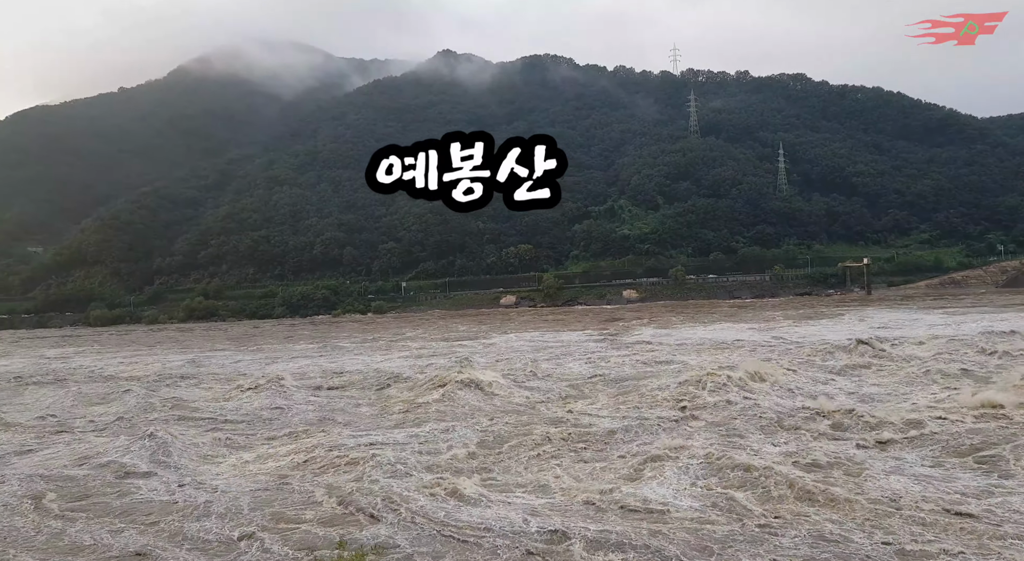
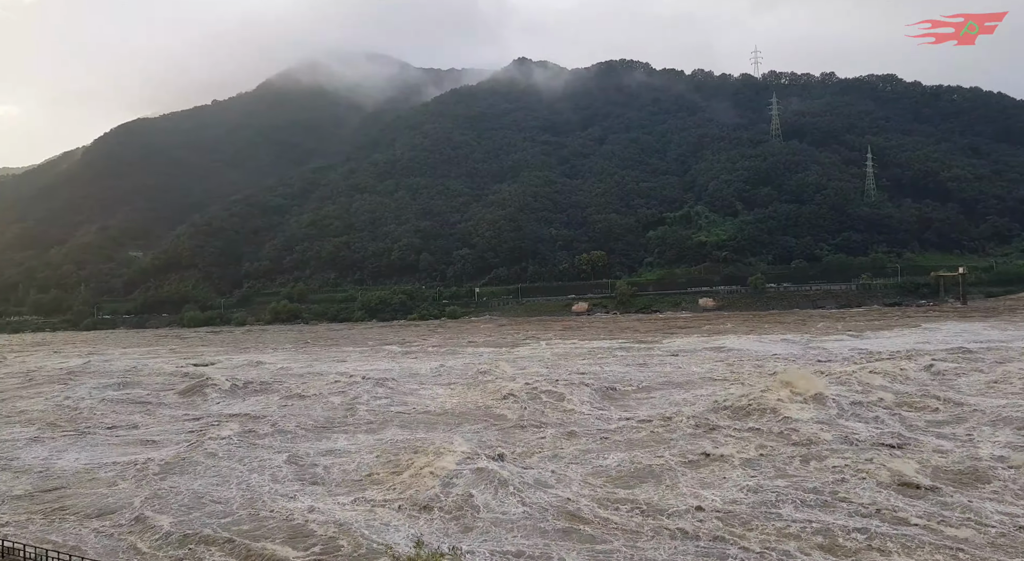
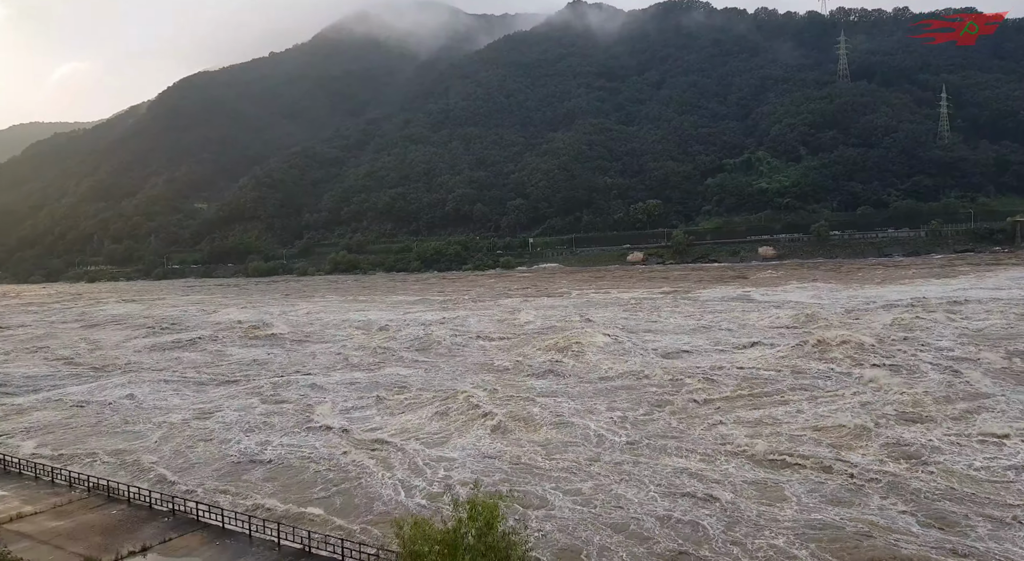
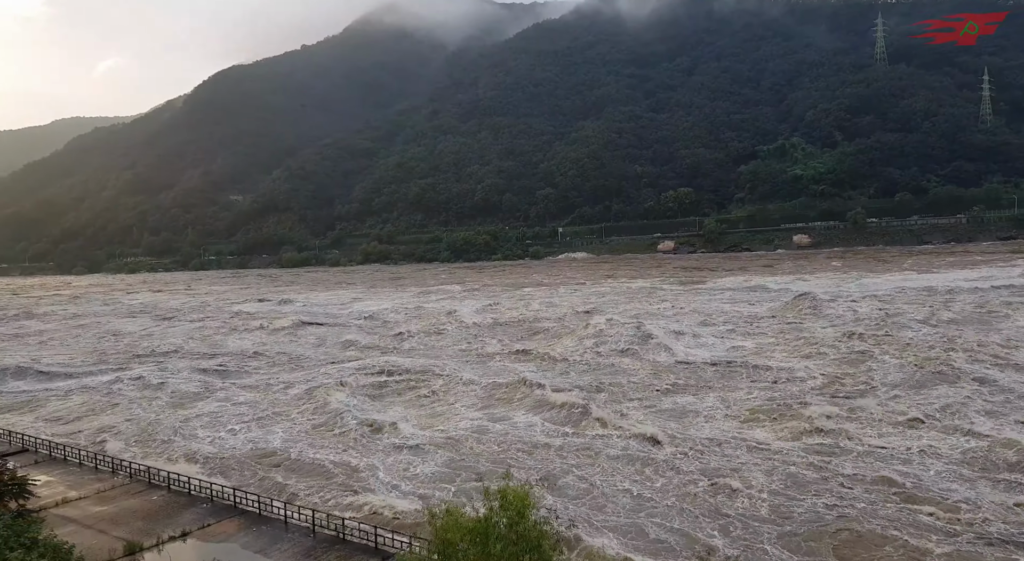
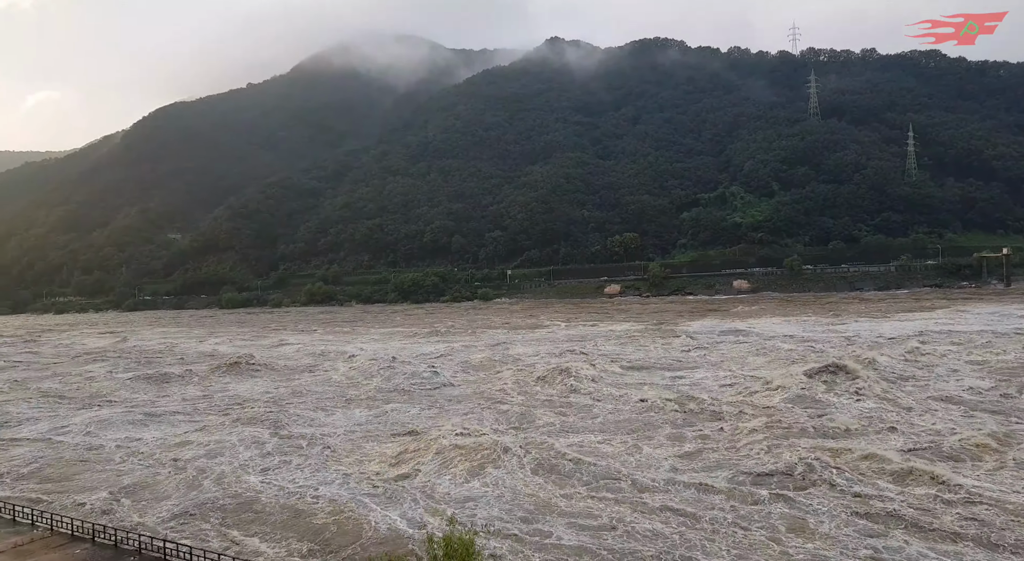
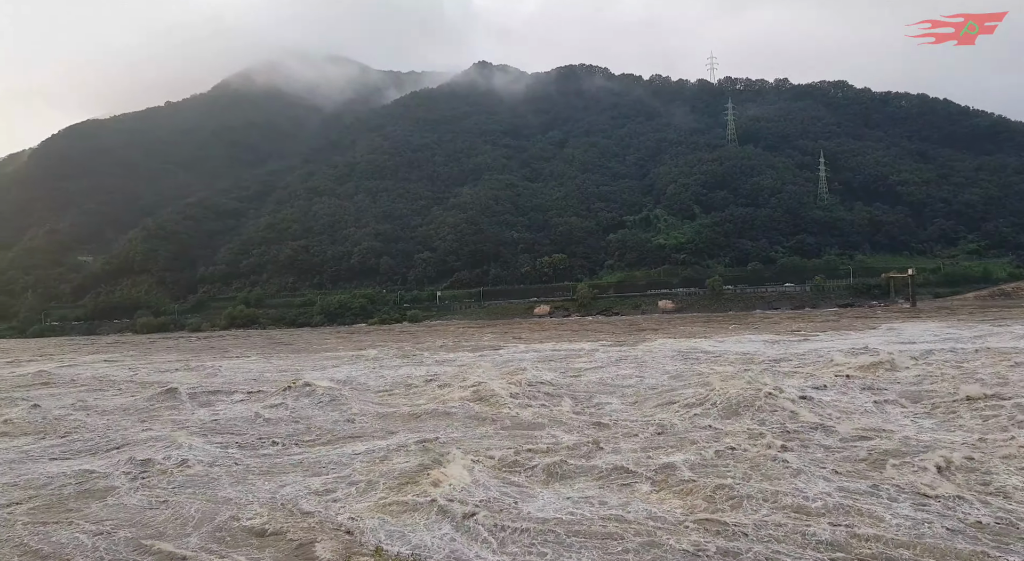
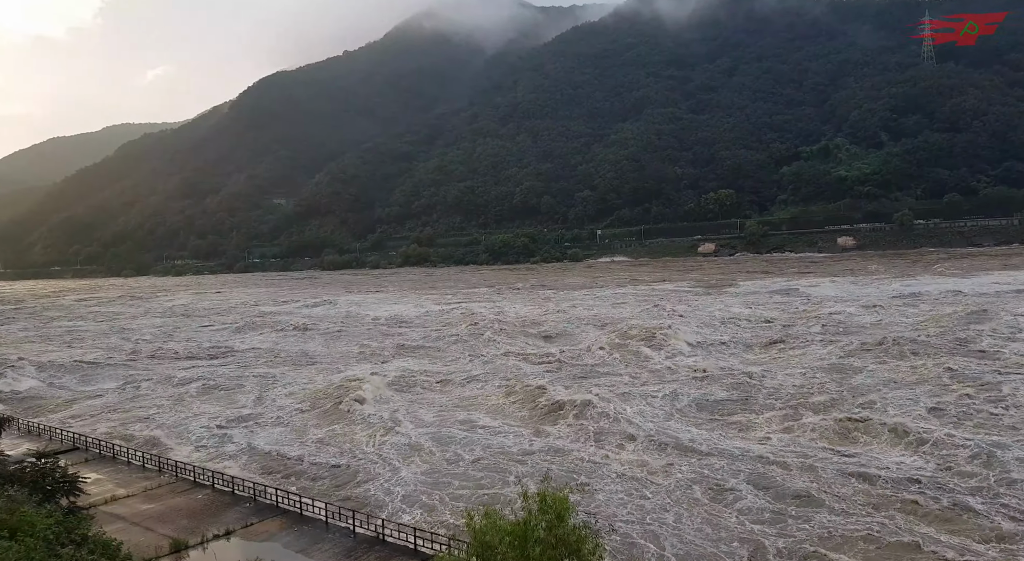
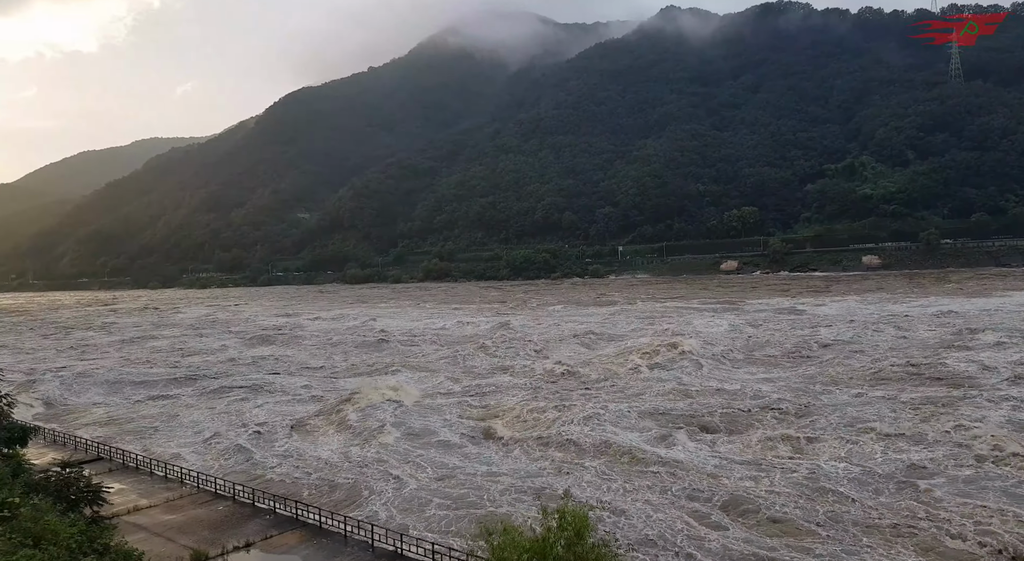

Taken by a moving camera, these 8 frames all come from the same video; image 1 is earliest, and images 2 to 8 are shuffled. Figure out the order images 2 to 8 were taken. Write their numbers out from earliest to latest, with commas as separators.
6, 2, 5, 3, 4, 7, 8
